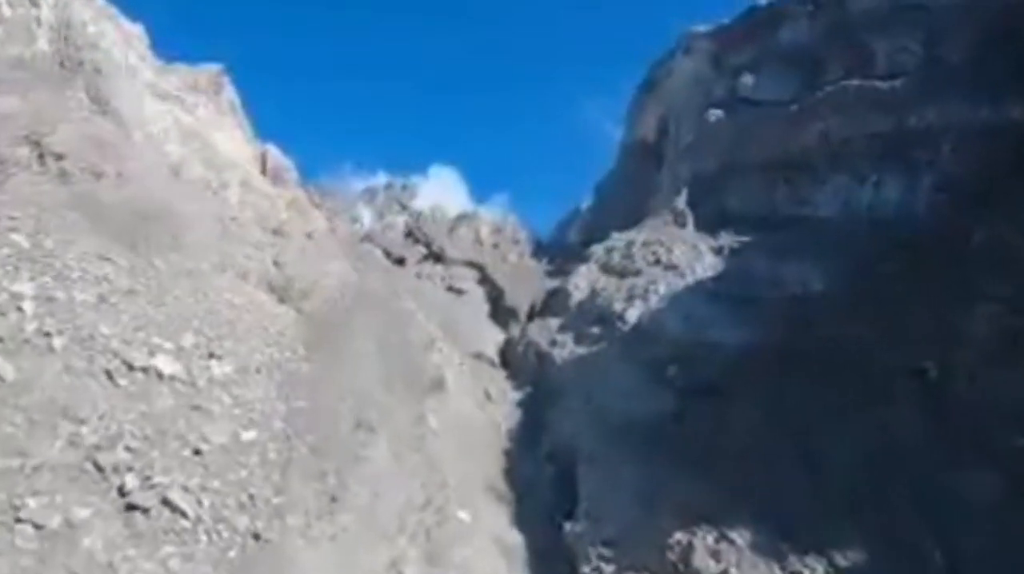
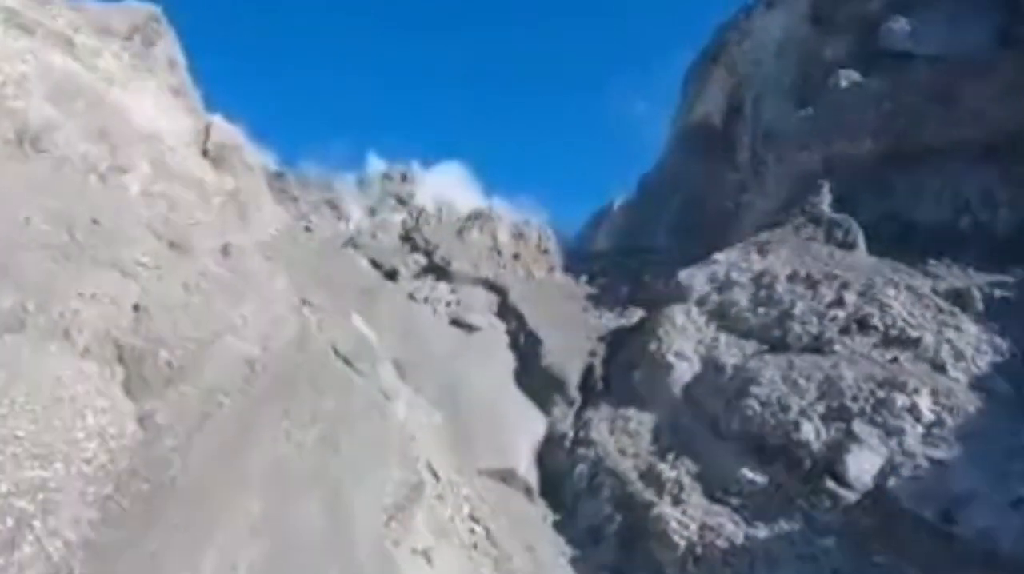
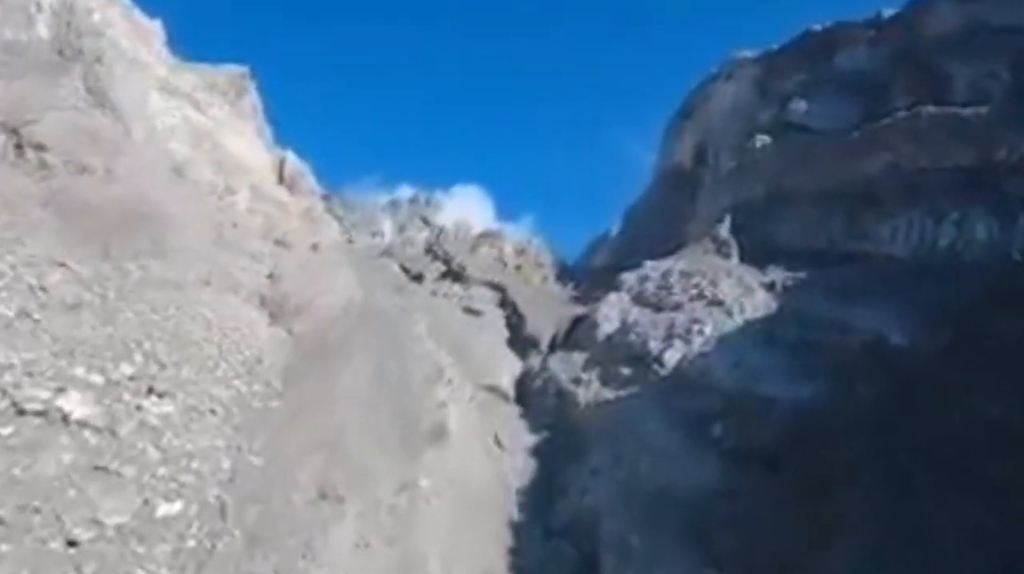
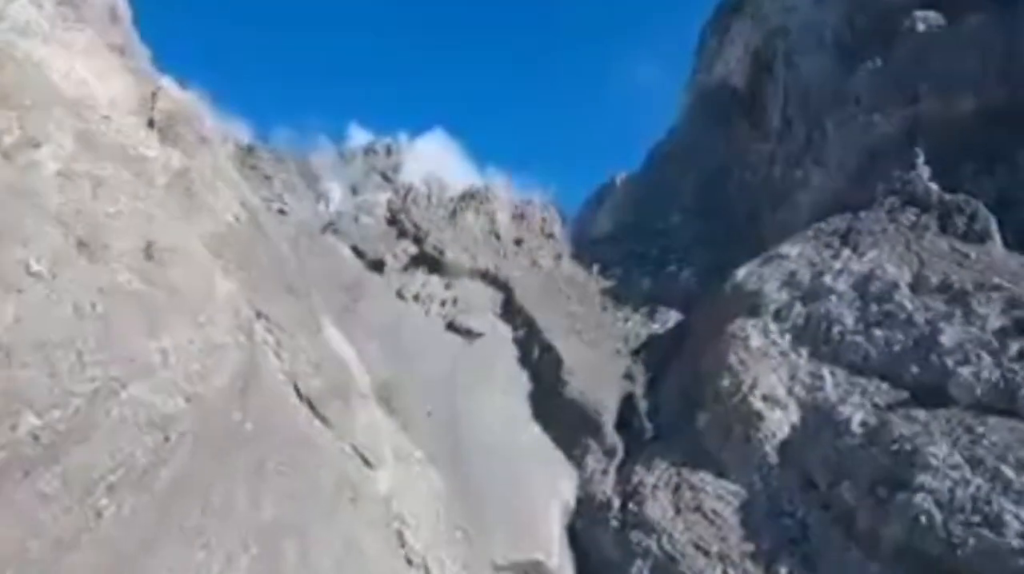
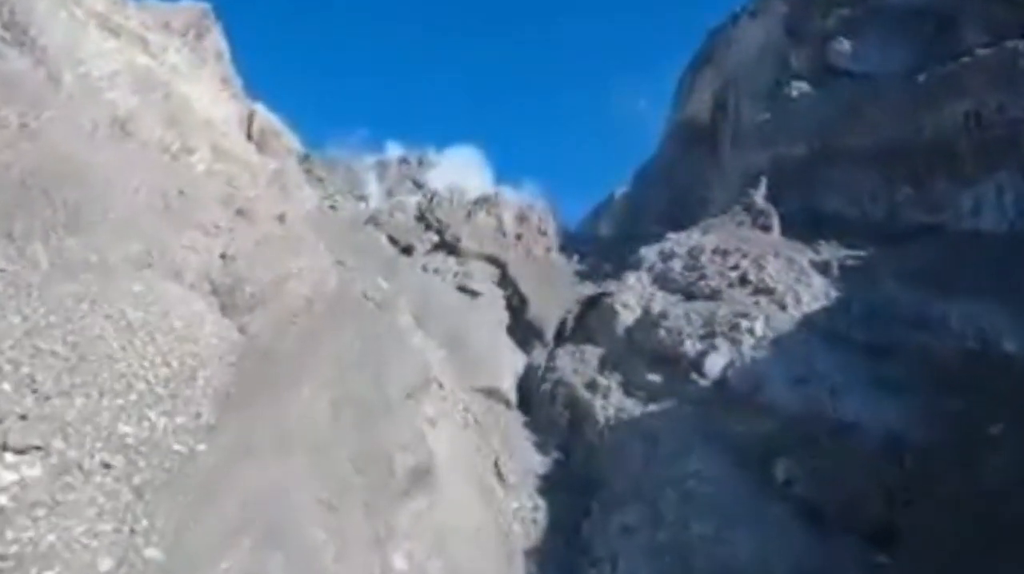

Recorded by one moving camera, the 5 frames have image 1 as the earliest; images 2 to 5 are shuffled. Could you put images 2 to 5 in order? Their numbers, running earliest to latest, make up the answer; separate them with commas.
3, 5, 2, 4
